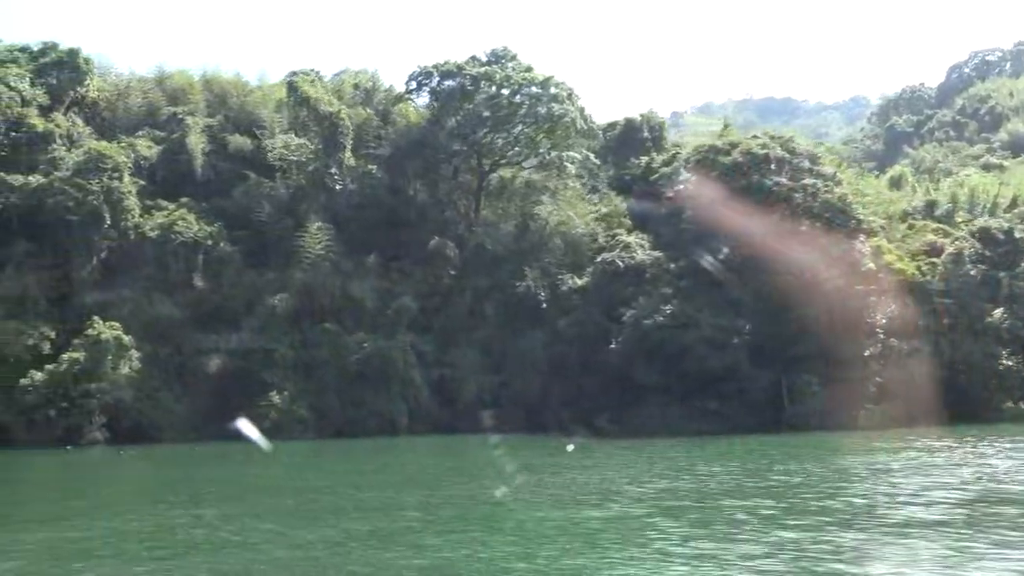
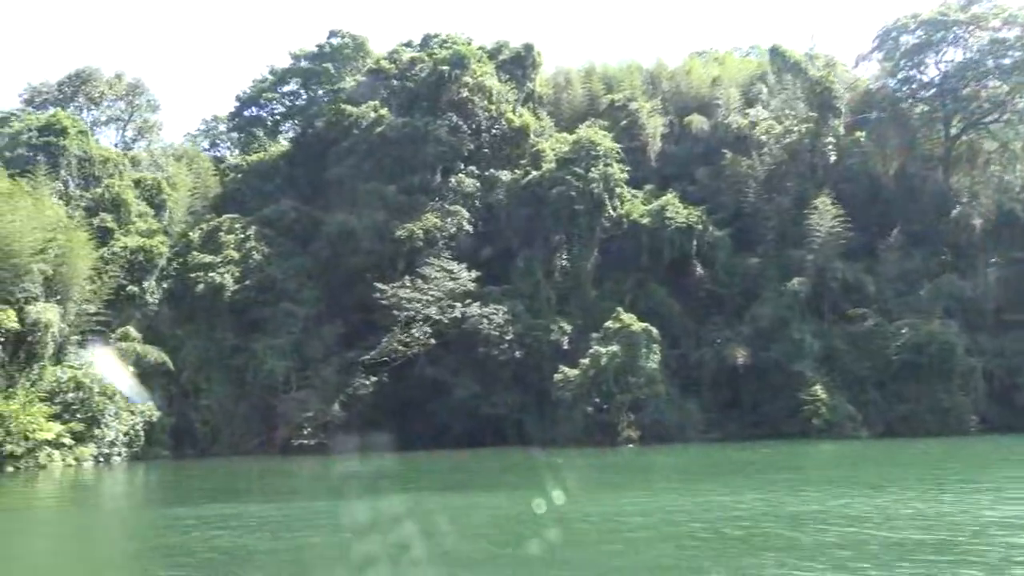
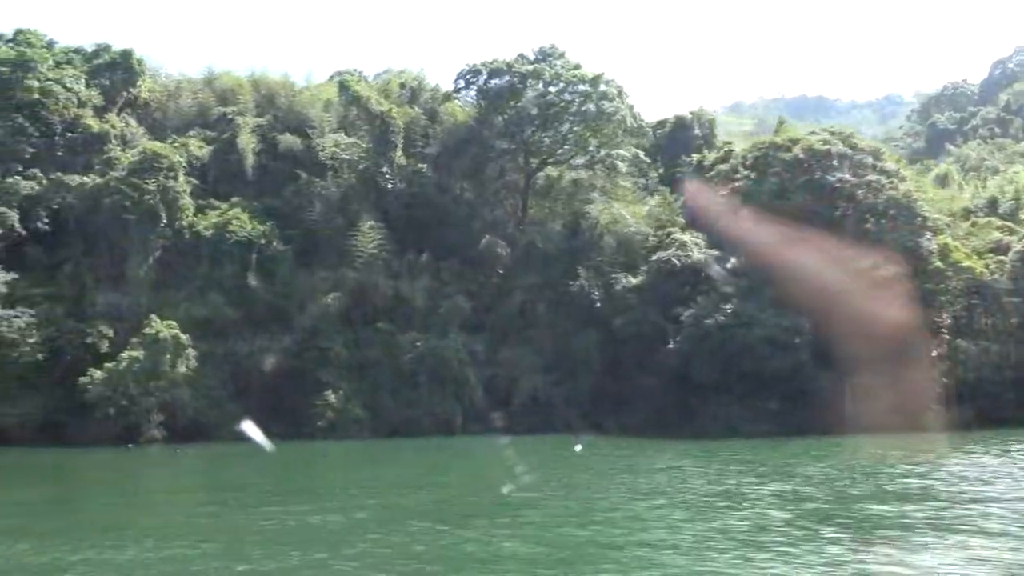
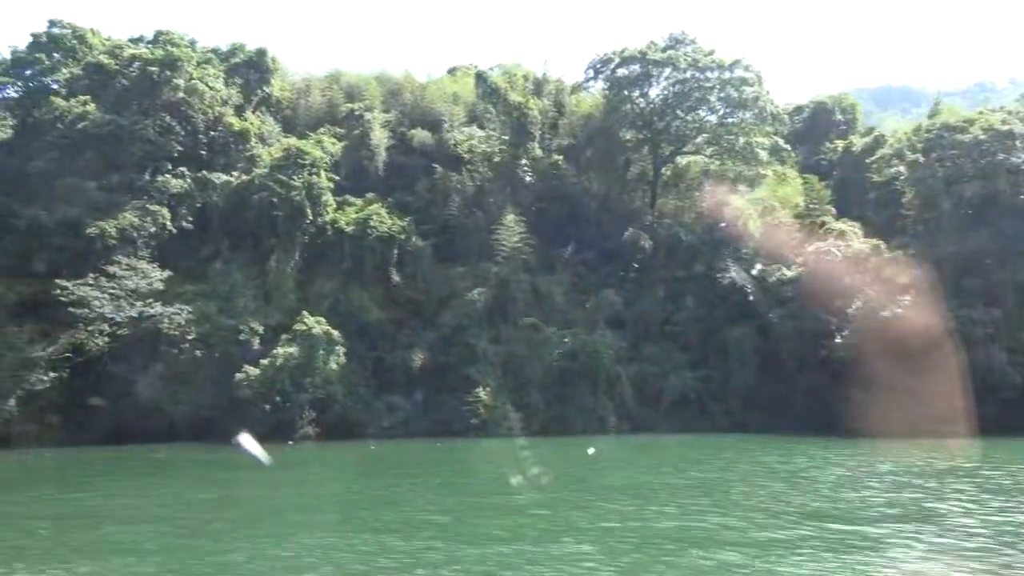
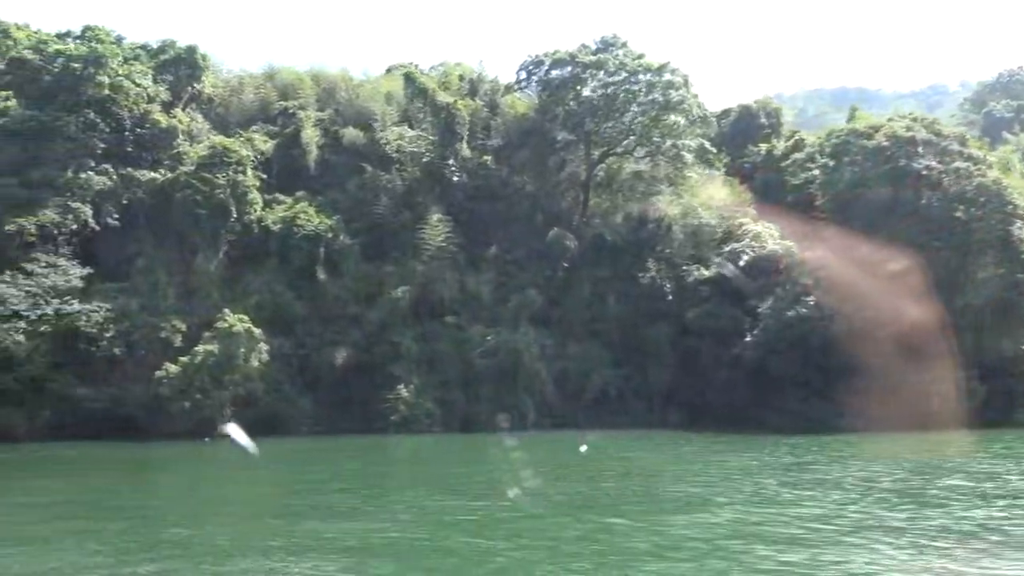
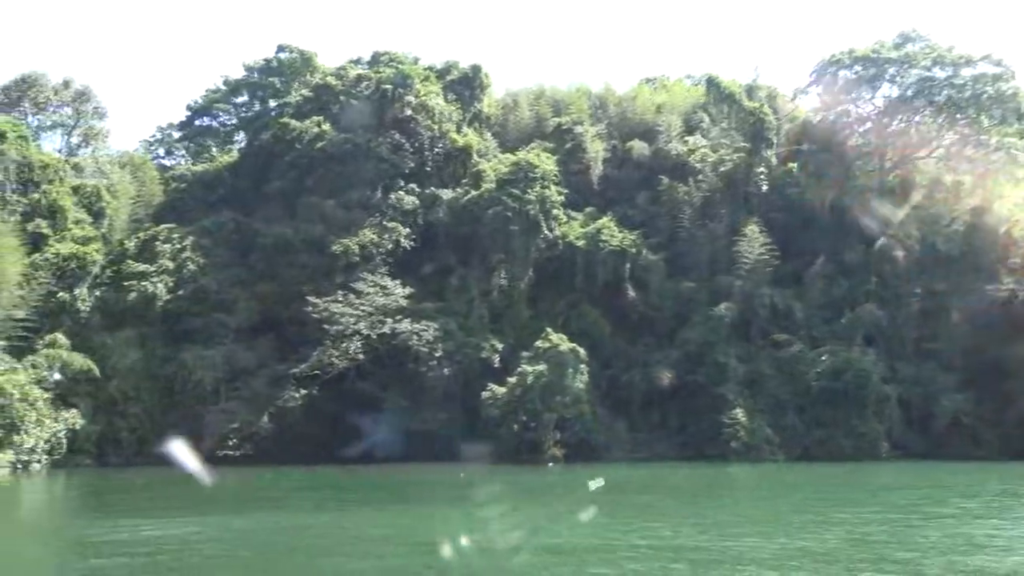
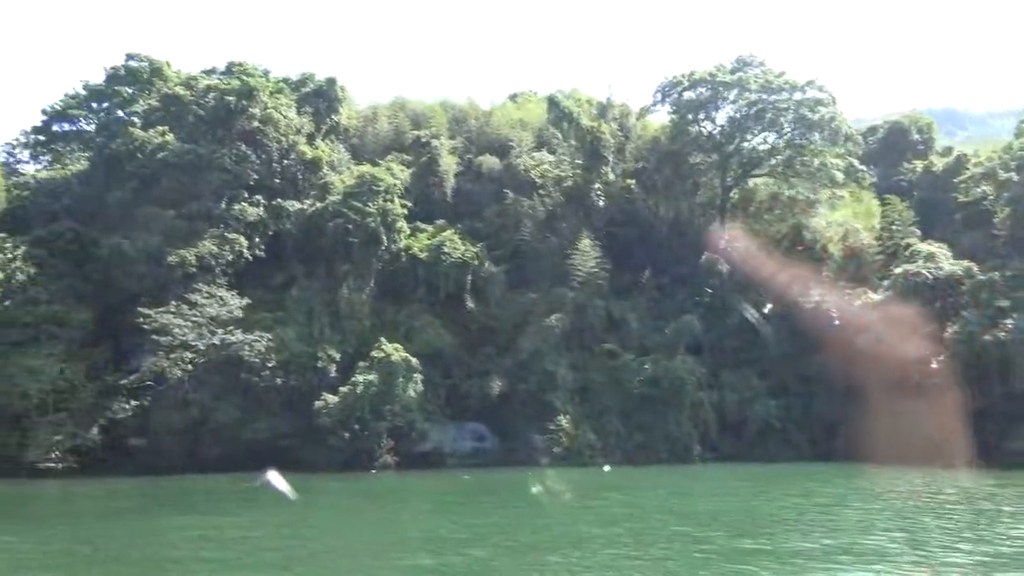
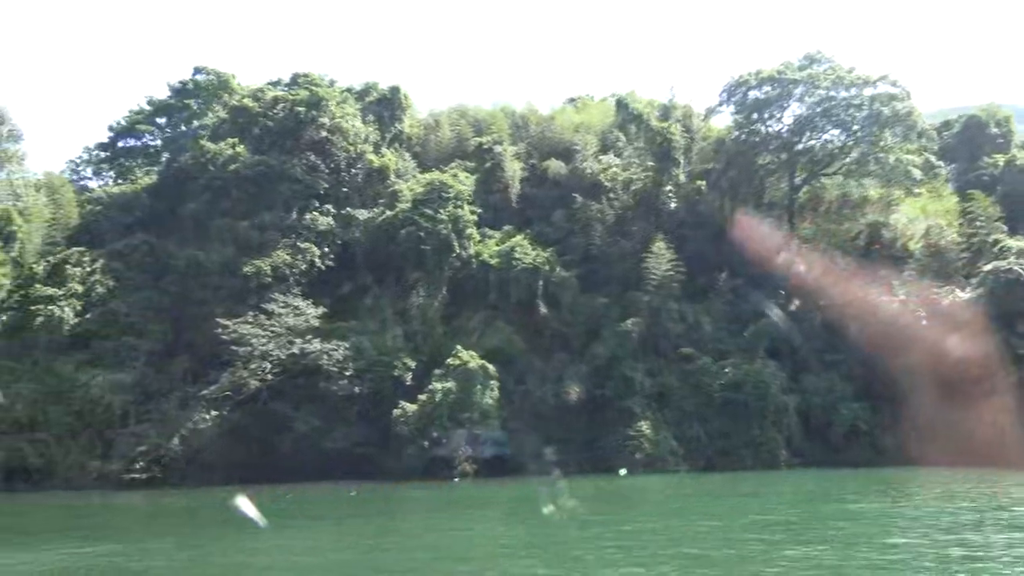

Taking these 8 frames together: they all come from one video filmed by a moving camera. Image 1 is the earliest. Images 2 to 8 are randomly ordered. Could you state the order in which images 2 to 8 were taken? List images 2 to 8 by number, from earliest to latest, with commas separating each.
3, 5, 4, 7, 8, 6, 2
